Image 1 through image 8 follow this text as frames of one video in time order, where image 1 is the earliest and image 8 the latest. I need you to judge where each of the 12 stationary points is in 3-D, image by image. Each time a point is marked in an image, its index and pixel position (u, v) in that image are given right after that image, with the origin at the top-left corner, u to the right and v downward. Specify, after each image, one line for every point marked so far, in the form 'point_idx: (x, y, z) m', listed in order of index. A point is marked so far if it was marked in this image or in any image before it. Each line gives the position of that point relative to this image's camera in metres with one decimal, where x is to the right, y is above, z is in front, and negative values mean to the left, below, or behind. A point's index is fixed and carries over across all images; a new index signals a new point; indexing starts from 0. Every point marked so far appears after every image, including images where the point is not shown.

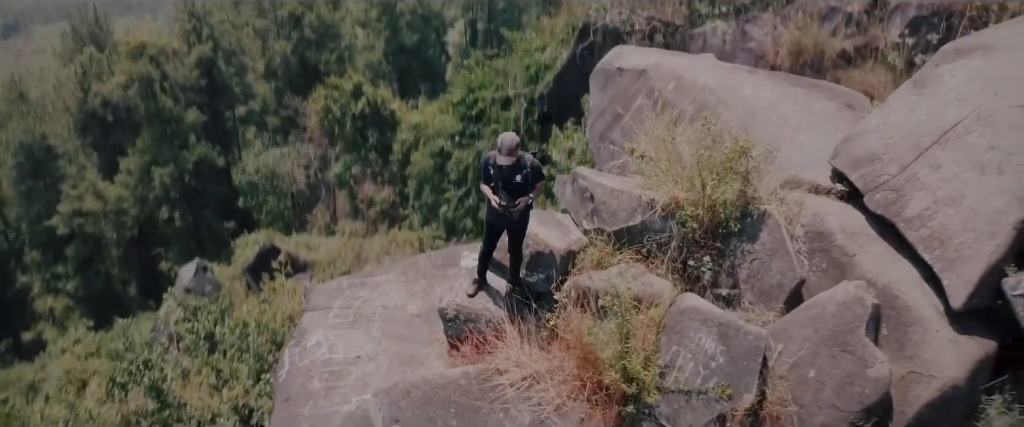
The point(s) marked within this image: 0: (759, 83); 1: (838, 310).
0: (+1.7, +0.9, +5.6) m
1: (+1.6, -0.5, +3.8) m
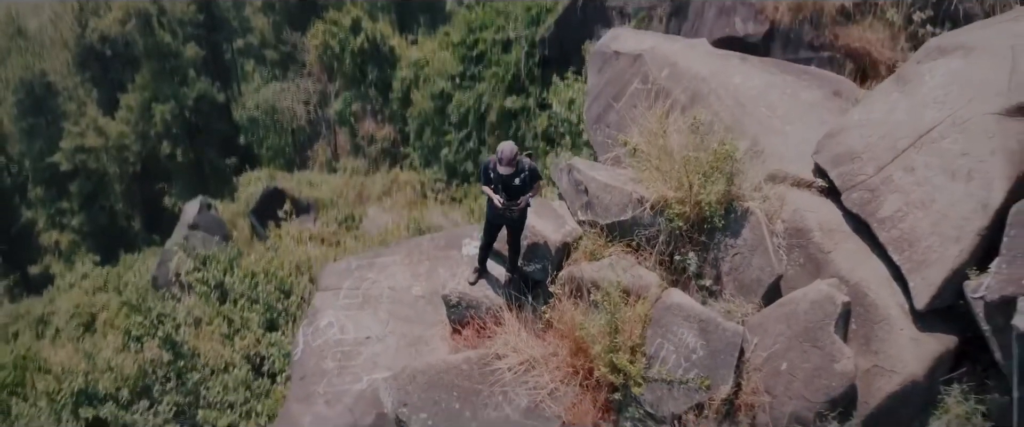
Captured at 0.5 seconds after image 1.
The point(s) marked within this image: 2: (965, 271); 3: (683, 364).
0: (+1.7, +1.0, +5.8) m
1: (+1.6, -0.5, +4.1) m
2: (+2.3, -0.3, +4.0) m
3: (+0.9, -0.8, +4.2) m
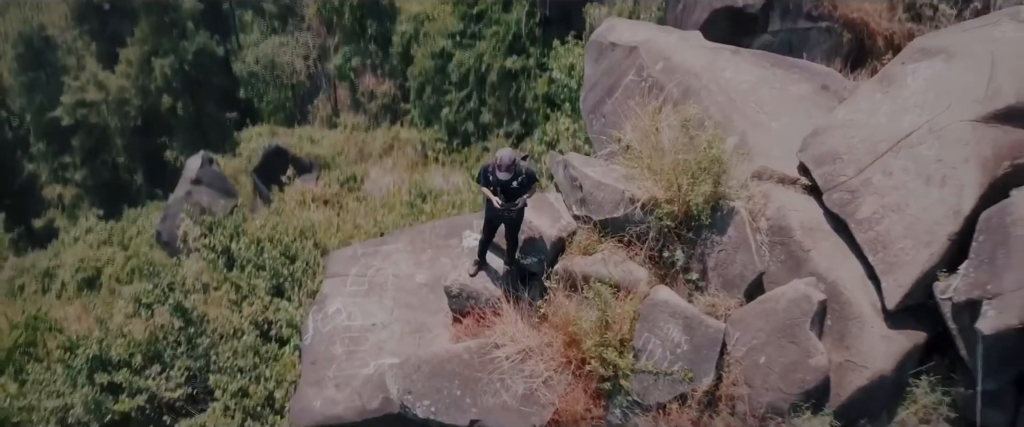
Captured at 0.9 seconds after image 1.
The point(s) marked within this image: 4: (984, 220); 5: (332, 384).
0: (+1.7, +1.1, +6.0) m
1: (+1.6, -0.5, +4.4) m
2: (+2.3, -0.3, +4.3) m
3: (+0.9, -0.8, +4.5) m
4: (+2.5, 0.0, +4.2) m
5: (-1.2, -1.1, +5.1) m
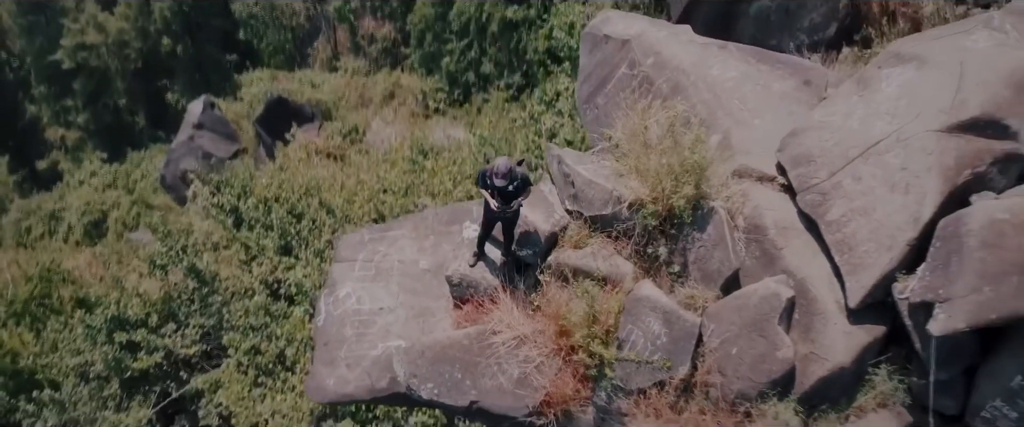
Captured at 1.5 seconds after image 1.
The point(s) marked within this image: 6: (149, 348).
0: (+1.7, +1.2, +6.3) m
1: (+1.5, -0.5, +4.8) m
2: (+2.3, -0.4, +4.7) m
3: (+0.9, -0.8, +4.9) m
4: (+2.5, -0.1, +4.6) m
5: (-1.2, -1.1, +5.6) m
6: (-4.9, -1.7, +10.4) m
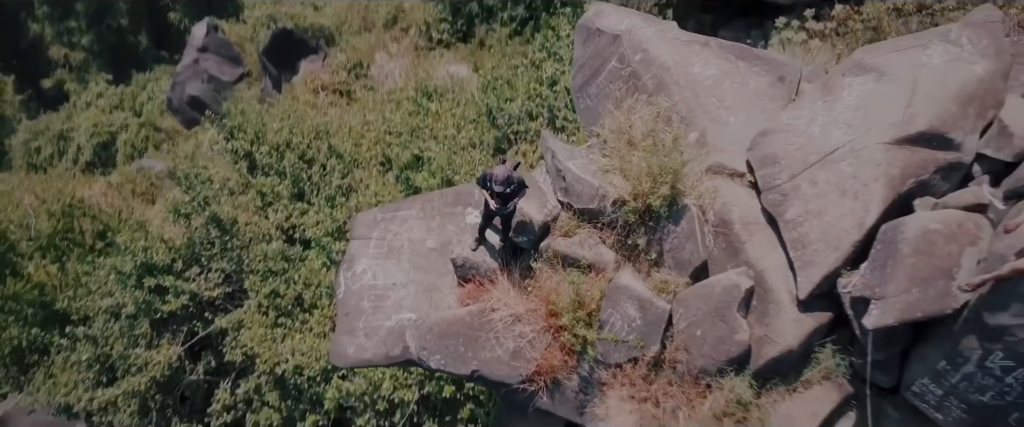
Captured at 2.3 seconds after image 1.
0: (+1.7, +1.3, +6.8) m
1: (+1.5, -0.6, +5.6) m
2: (+2.3, -0.4, +5.5) m
3: (+0.8, -0.8, +5.7) m
4: (+2.5, -0.1, +5.3) m
5: (-1.2, -1.0, +6.4) m
6: (-4.9, -1.1, +11.3) m
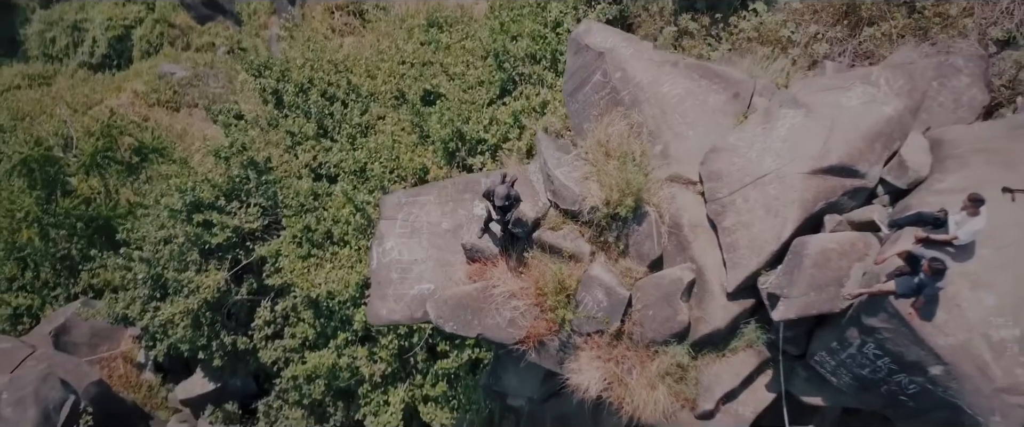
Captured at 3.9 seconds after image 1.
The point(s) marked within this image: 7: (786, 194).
0: (+1.7, +1.4, +8.2) m
1: (+1.5, -0.6, +7.3) m
2: (+2.2, -0.5, +7.1) m
3: (+0.8, -0.9, +7.4) m
4: (+2.5, -0.3, +6.9) m
5: (-1.3, -0.9, +8.2) m
6: (-4.8, -0.2, +13.0) m
7: (+2.5, +0.2, +7.1) m
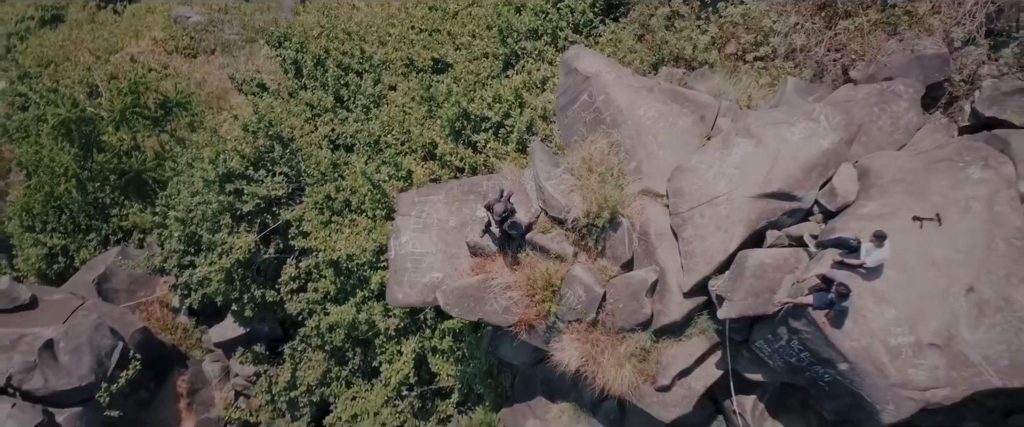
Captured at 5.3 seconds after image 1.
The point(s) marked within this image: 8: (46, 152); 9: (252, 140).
0: (+1.7, +1.3, +9.5) m
1: (+1.4, -0.8, +8.8) m
2: (+2.2, -0.7, +8.6) m
3: (+0.7, -1.0, +9.0) m
4: (+2.4, -0.5, +8.4) m
5: (-1.3, -0.9, +9.7) m
6: (-4.8, +0.4, +14.5) m
7: (+2.4, 0.0, +8.5) m
8: (-9.4, +1.3, +15.7) m
9: (-5.0, +1.5, +15.0) m
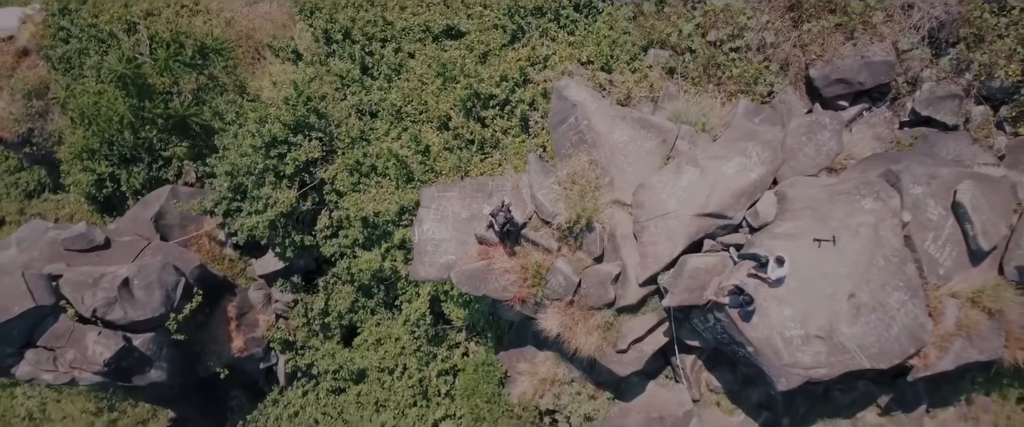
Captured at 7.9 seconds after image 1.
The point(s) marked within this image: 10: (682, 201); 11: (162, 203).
0: (+1.7, +1.3, +11.8) m
1: (+1.4, -0.9, +11.4) m
2: (+2.1, -0.9, +11.2) m
3: (+0.7, -1.1, +11.7) m
4: (+2.4, -0.7, +11.0) m
5: (-1.4, -0.8, +12.4) m
6: (-4.8, +1.2, +17.0) m
7: (+2.4, -0.2, +11.0) m
8: (-9.3, +2.4, +18.1) m
9: (-4.9, +2.3, +17.3) m
10: (+2.4, +0.2, +11.1) m
11: (-8.2, +0.2, +18.7) m
